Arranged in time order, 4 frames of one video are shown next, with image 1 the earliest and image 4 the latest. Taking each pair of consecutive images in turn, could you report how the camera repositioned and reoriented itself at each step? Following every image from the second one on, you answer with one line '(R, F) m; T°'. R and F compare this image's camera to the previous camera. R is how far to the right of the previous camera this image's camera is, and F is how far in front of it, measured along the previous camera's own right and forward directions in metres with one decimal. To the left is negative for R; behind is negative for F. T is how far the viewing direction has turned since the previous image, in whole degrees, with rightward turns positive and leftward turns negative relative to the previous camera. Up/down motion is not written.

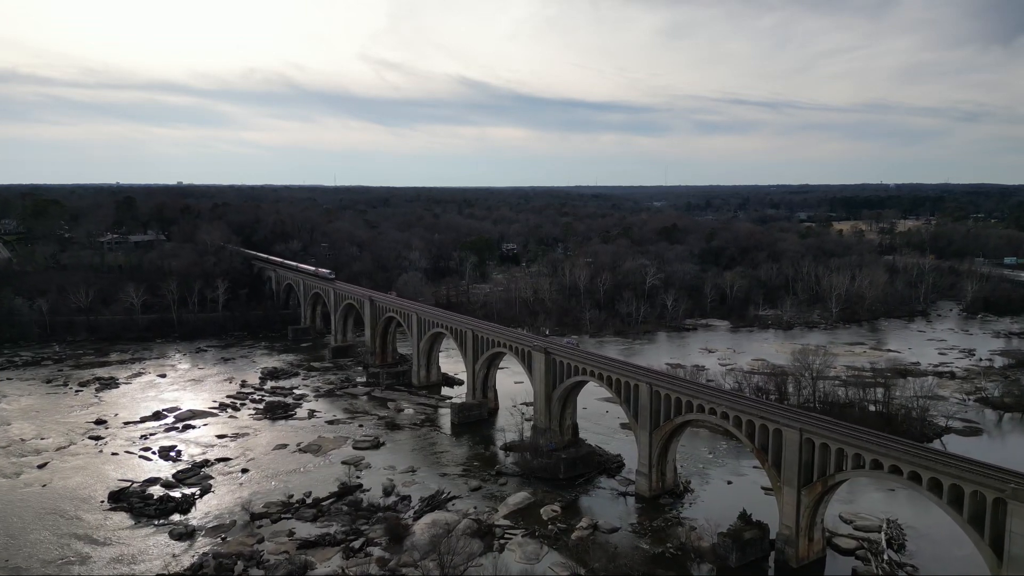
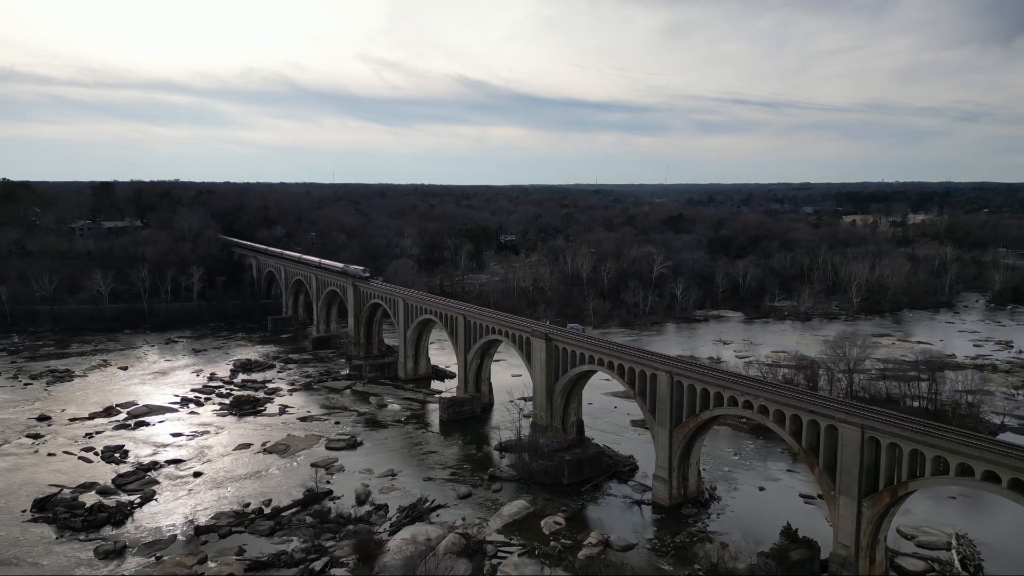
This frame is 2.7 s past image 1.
(+0.2, +4.7) m; 0°
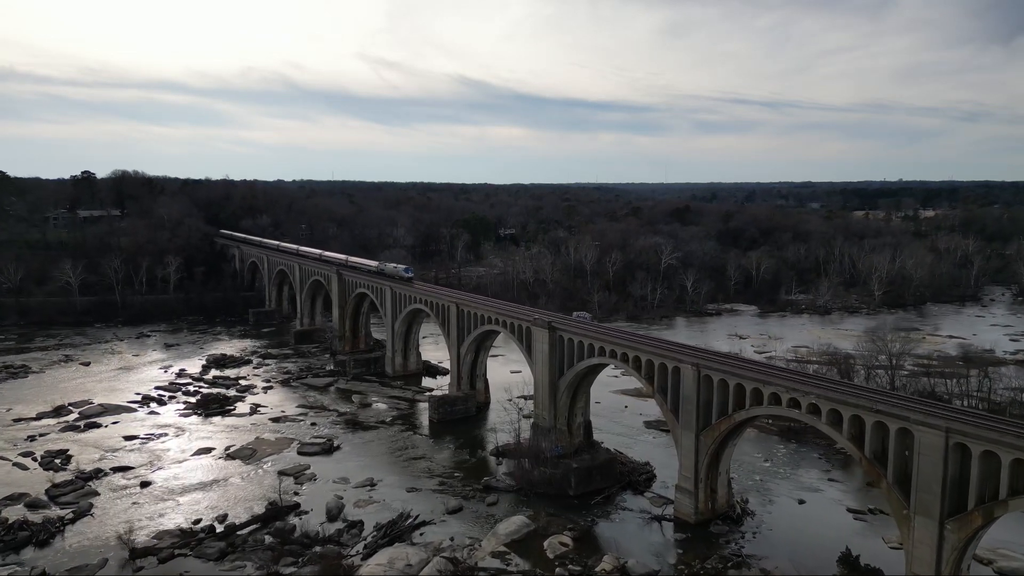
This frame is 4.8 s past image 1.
(+0.1, +4.0) m; 0°
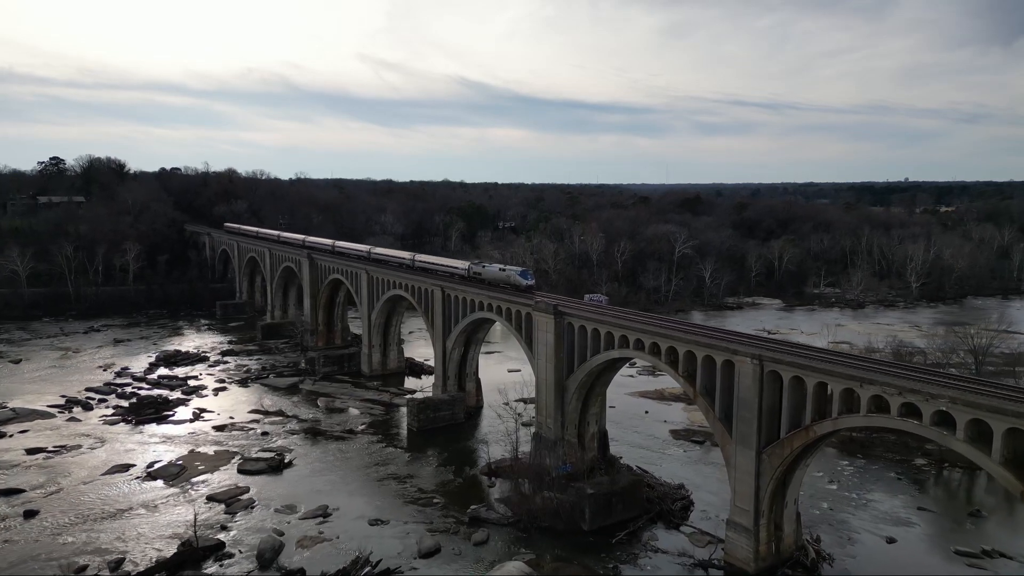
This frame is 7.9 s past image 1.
(+0.1, +5.8) m; 0°
